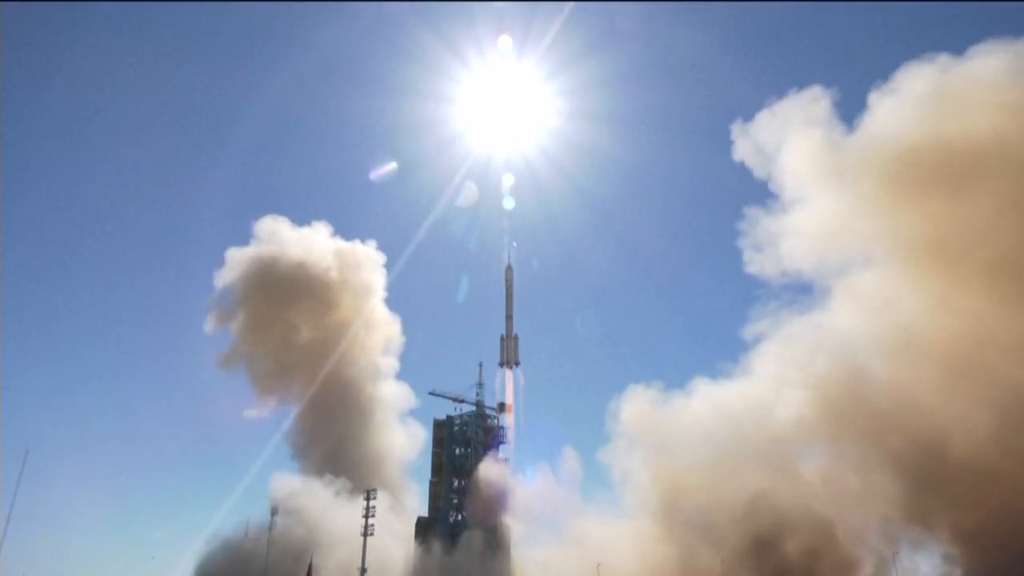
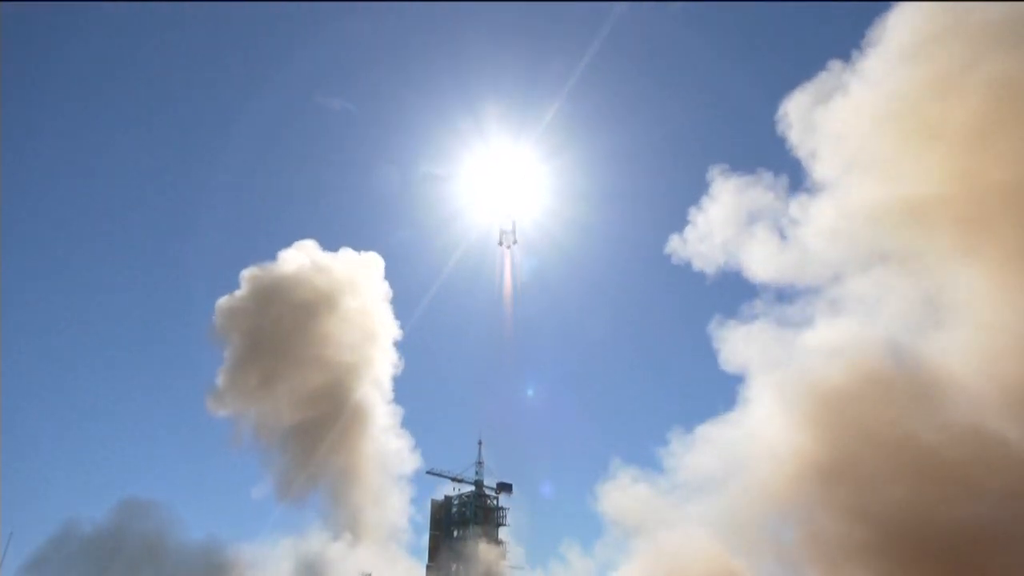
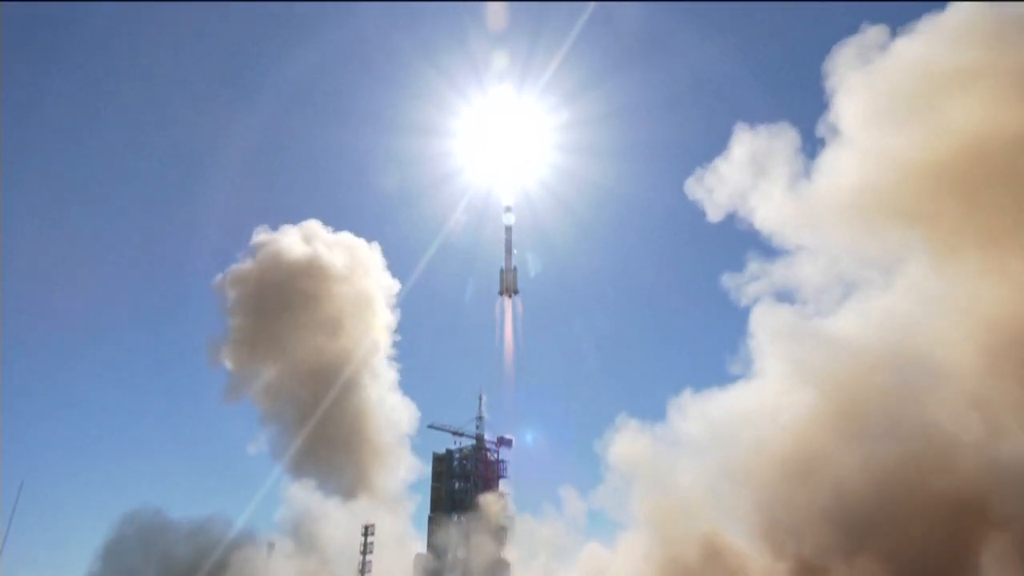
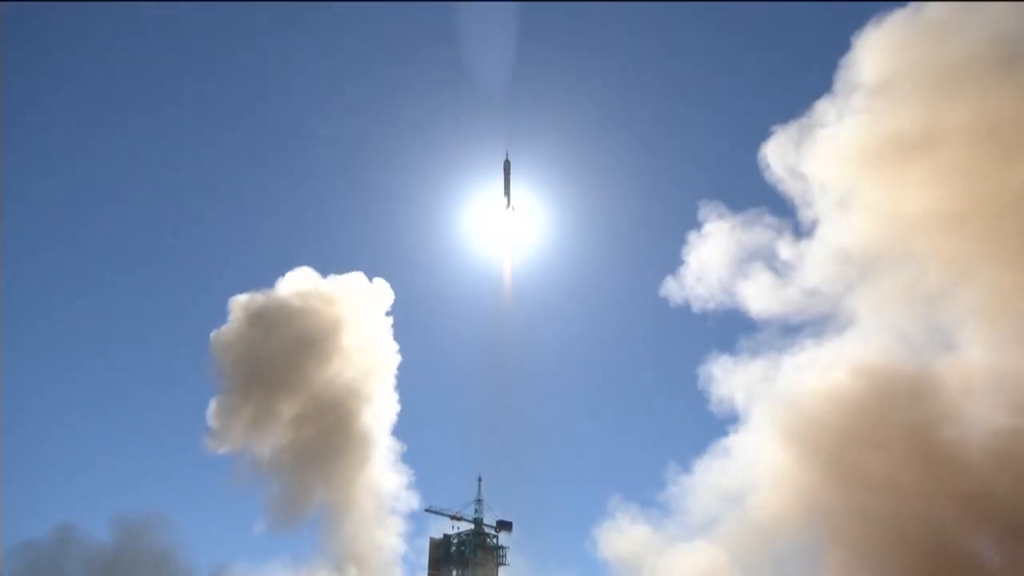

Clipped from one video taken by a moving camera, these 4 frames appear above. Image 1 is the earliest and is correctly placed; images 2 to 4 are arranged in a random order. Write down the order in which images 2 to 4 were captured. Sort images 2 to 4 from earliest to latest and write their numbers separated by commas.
3, 2, 4
